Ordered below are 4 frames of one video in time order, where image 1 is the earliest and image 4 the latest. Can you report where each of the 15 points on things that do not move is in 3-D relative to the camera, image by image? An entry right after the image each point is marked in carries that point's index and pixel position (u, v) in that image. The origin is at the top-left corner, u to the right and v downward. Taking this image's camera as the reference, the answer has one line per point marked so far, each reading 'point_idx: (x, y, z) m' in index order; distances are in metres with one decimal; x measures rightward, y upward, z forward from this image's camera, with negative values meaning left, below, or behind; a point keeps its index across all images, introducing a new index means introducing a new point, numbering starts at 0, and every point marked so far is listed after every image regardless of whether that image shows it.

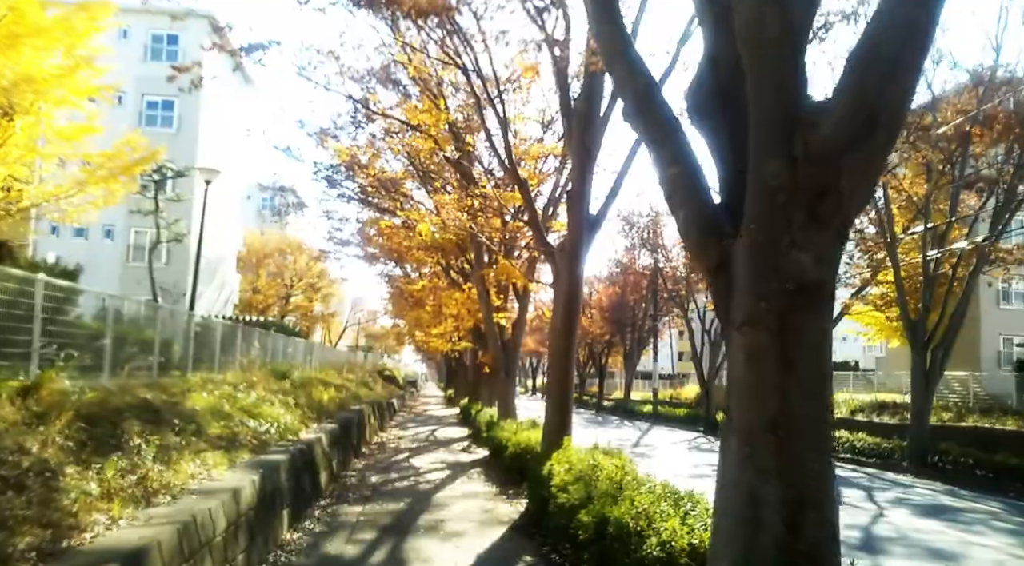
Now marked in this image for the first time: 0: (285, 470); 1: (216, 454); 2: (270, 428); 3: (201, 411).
0: (-2.2, -1.8, +7.3) m
1: (-2.6, -1.5, +6.6) m
2: (-2.8, -1.7, +8.8) m
3: (-3.2, -1.3, +7.9) m
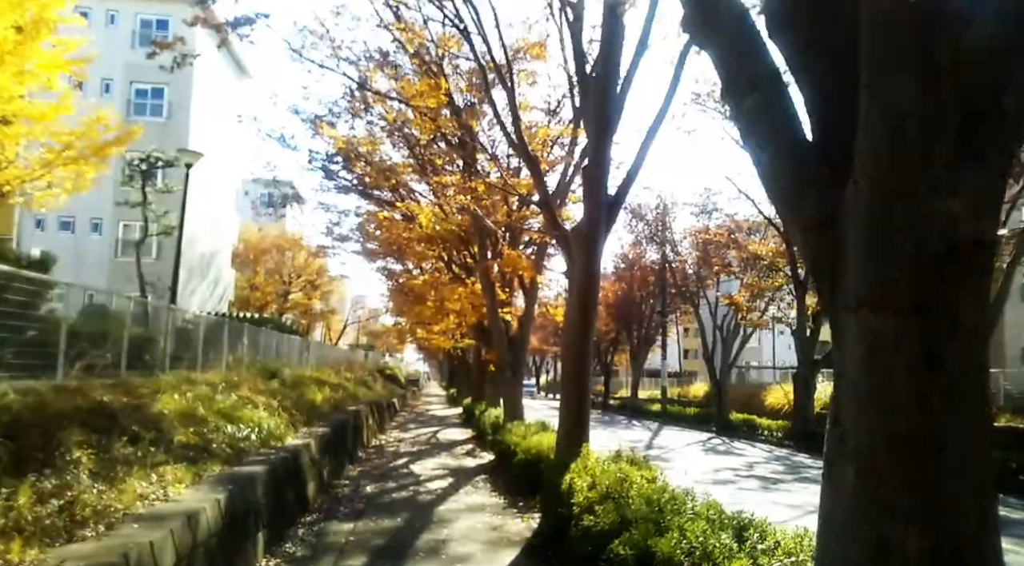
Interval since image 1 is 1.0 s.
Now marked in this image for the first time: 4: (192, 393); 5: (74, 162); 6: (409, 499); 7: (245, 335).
0: (-2.1, -1.7, +6.3) m
1: (-2.5, -1.4, +5.6) m
2: (-2.7, -1.5, +7.8) m
3: (-3.1, -1.2, +6.9) m
4: (-3.5, -1.2, +8.2) m
5: (-6.2, +1.7, +10.9) m
6: (-1.2, -2.6, +9.1) m
7: (-5.0, -1.0, +14.4) m
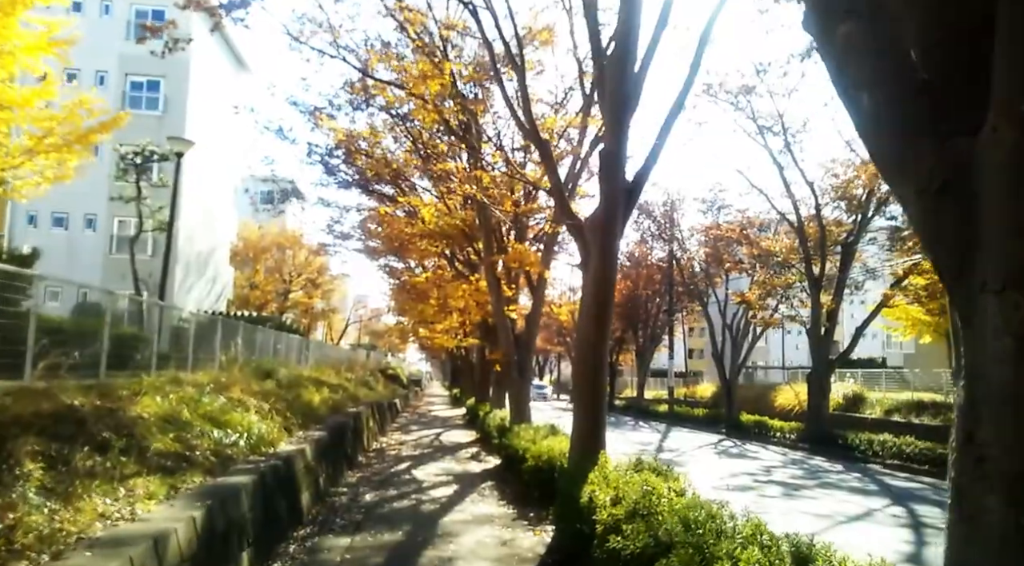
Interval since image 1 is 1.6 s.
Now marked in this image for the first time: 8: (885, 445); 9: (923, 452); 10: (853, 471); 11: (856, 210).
0: (-2.0, -1.6, +5.7) m
1: (-2.4, -1.3, +5.0) m
2: (-2.6, -1.5, +7.2) m
3: (-3.0, -1.1, +6.2) m
4: (-3.4, -1.1, +7.6) m
5: (-6.1, +1.8, +10.3) m
6: (-1.1, -2.5, +8.5) m
7: (-4.9, -0.9, +13.7) m
8: (+8.2, -3.6, +16.8) m
9: (+8.3, -3.4, +15.4) m
10: (+6.7, -3.7, +14.9) m
11: (+9.0, +1.9, +19.9) m
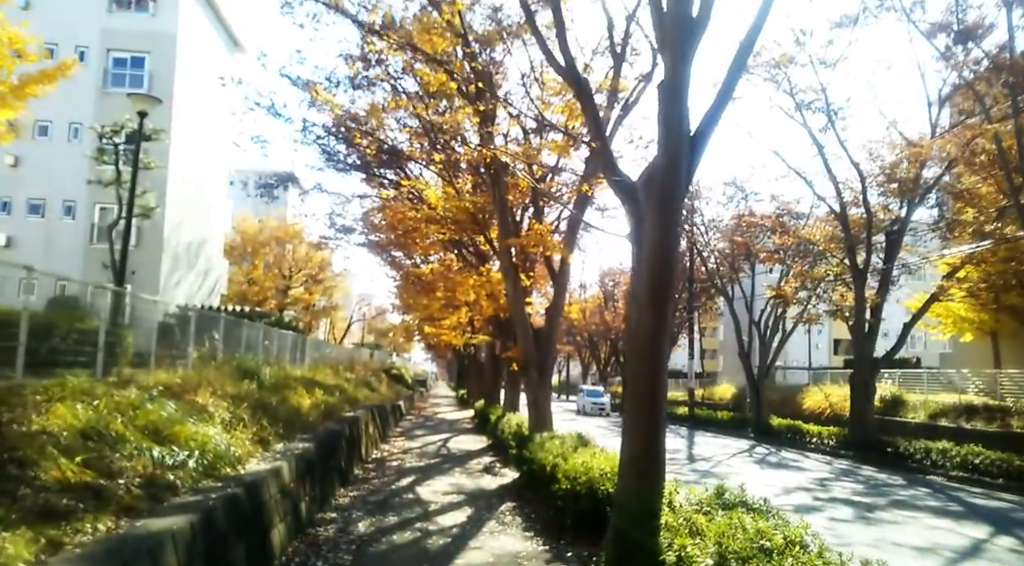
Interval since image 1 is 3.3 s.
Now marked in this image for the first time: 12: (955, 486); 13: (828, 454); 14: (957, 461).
0: (-1.7, -1.4, +4.0) m
1: (-2.1, -1.1, +3.3) m
2: (-2.3, -1.3, +5.5) m
3: (-2.8, -0.9, +4.5) m
4: (-3.1, -0.9, +5.9) m
5: (-5.9, +2.0, +8.6) m
6: (-0.9, -2.3, +6.7) m
7: (-4.6, -0.7, +12.0) m
8: (+8.6, -3.4, +15.0) m
9: (+8.6, -3.2, +13.6) m
10: (+7.0, -3.5, +13.1) m
11: (+9.3, +2.1, +18.1) m
12: (+7.3, -3.3, +12.6) m
13: (+8.1, -4.4, +19.5) m
14: (+8.5, -3.4, +14.6) m
